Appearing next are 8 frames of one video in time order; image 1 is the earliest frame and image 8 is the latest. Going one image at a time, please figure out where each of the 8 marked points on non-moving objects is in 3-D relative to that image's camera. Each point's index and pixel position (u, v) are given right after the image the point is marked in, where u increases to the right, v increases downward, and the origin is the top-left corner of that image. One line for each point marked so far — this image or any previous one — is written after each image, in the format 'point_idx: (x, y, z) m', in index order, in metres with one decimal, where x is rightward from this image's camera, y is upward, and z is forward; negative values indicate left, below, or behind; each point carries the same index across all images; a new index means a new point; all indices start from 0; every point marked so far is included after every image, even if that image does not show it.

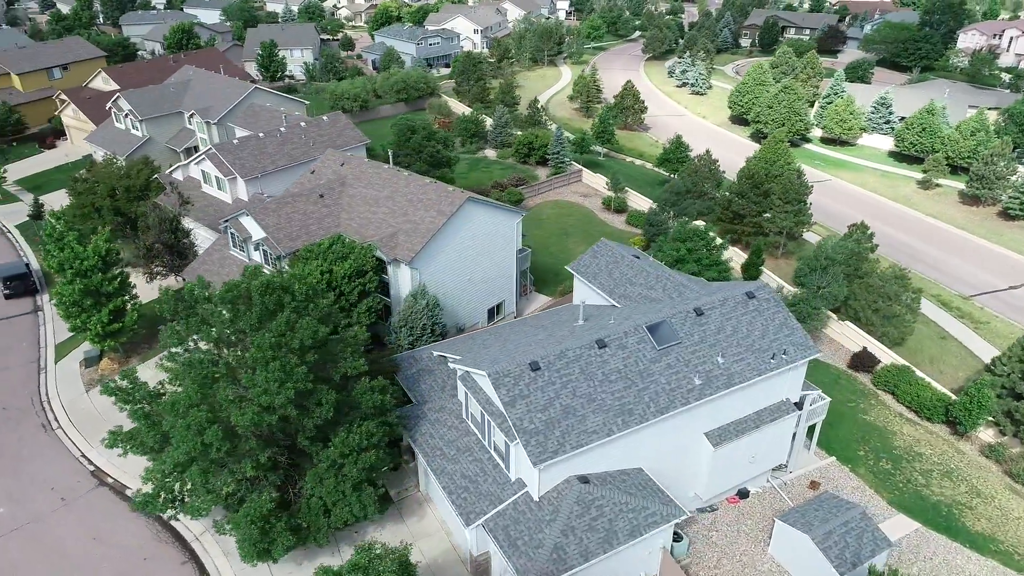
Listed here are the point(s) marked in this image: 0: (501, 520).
0: (-0.3, -6.3, +19.3) m
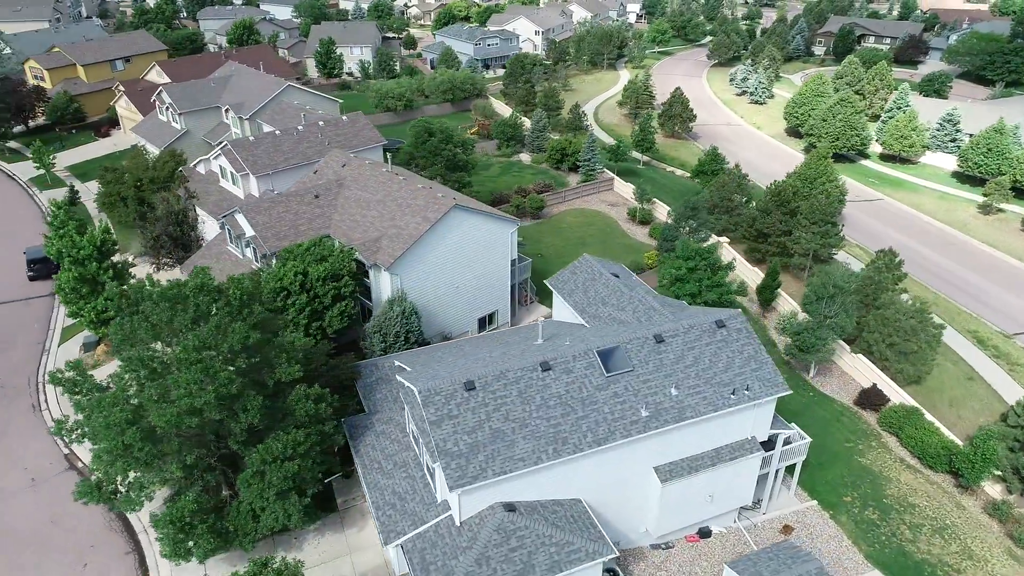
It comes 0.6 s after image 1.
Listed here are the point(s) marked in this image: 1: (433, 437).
0: (-2.4, -6.7, +18.8) m
1: (-2.1, -3.9, +18.8) m
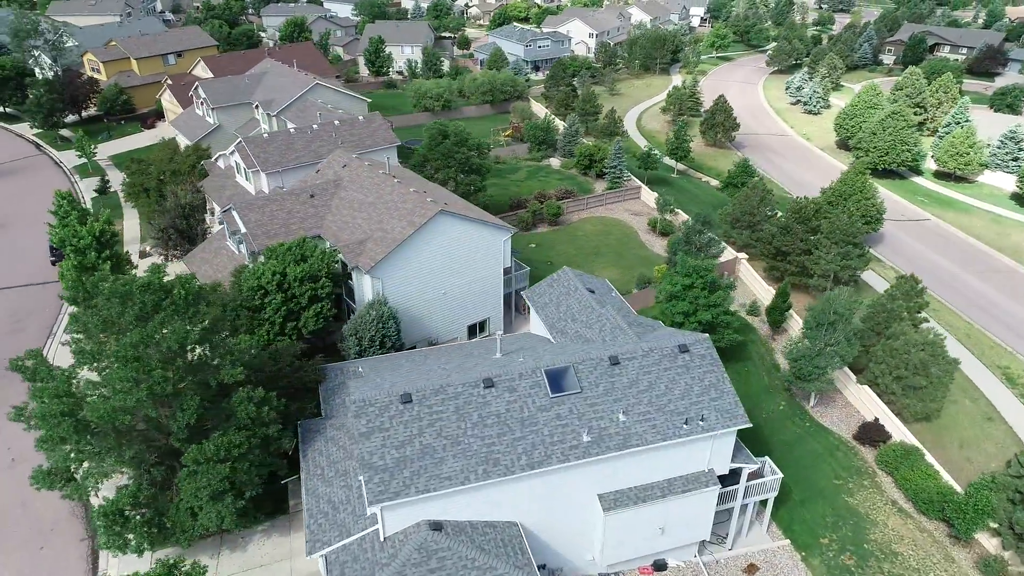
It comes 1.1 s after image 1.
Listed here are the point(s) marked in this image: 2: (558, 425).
0: (-4.4, -6.9, +18.5) m
1: (-3.9, -4.2, +18.5) m
2: (+1.3, -3.7, +19.5) m
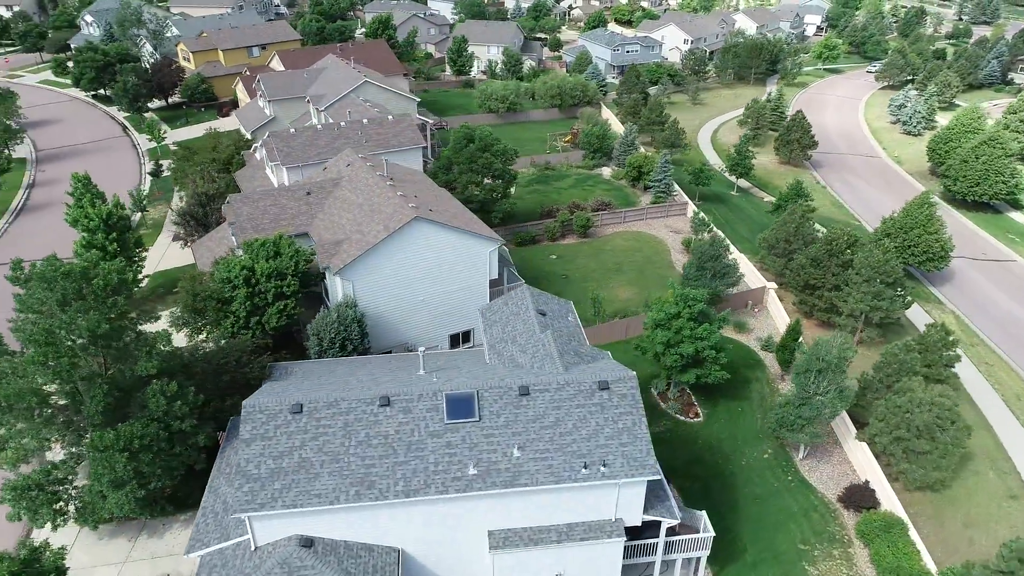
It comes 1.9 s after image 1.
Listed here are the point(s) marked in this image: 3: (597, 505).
0: (-7.6, -7.0, +18.5) m
1: (-6.9, -4.3, +18.4) m
2: (-1.7, -4.3, +18.6) m
3: (+2.2, -5.7, +19.1) m
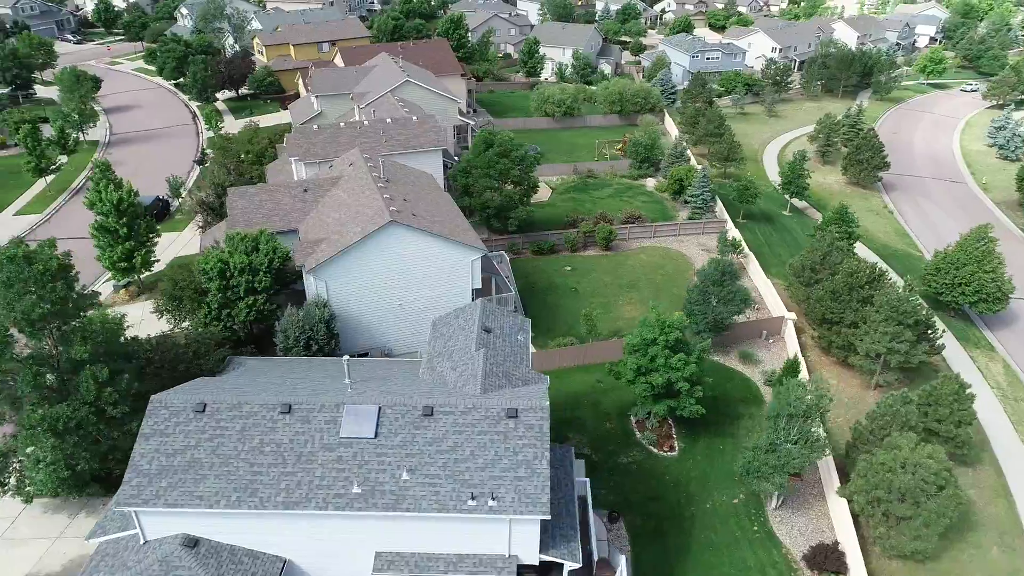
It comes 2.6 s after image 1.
0: (-10.6, -6.8, +18.8) m
1: (-9.7, -4.2, +18.6) m
2: (-4.5, -4.6, +18.1) m
3: (-0.6, -6.3, +18.2) m
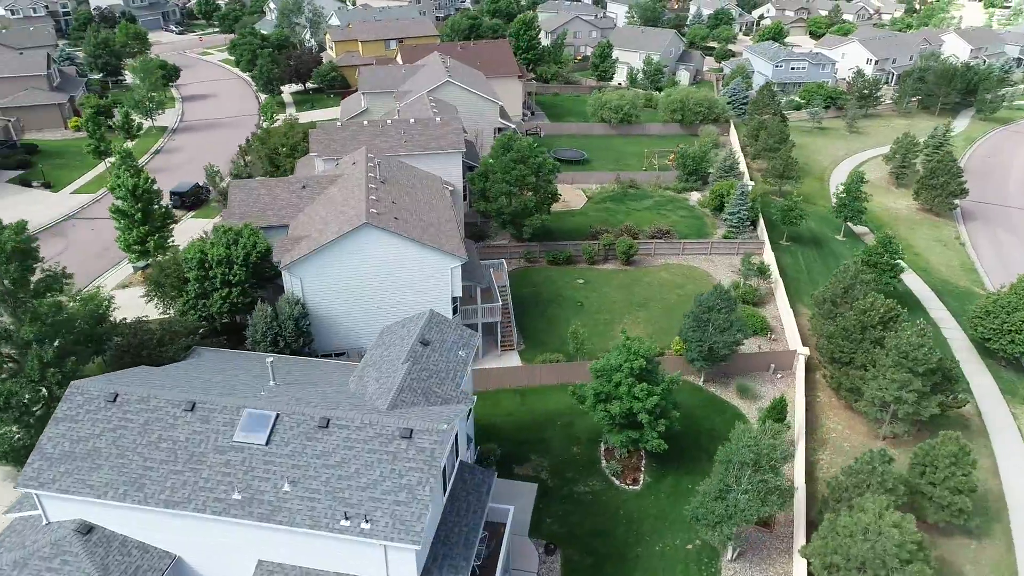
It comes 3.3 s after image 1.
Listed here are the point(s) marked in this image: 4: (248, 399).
0: (-13.4, -6.4, +19.5) m
1: (-12.4, -3.8, +19.1) m
2: (-7.3, -4.6, +18.0) m
3: (-3.6, -6.6, +17.5) m
4: (-7.2, -3.0, +19.5) m
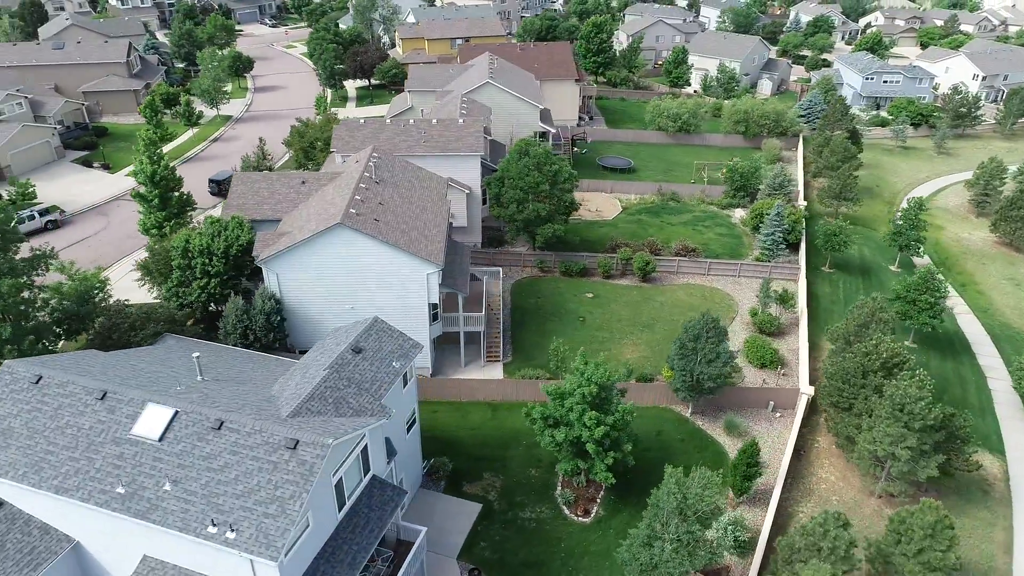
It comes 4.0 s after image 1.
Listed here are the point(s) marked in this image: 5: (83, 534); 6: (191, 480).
0: (-16.1, -5.8, +20.4) m
1: (-14.9, -3.3, +20.0) m
2: (-10.1, -4.4, +18.2) m
3: (-6.7, -6.7, +17.3) m
4: (-9.7, -2.9, +19.6) m
5: (-11.1, -6.4, +18.6) m
6: (-7.8, -4.7, +17.6) m
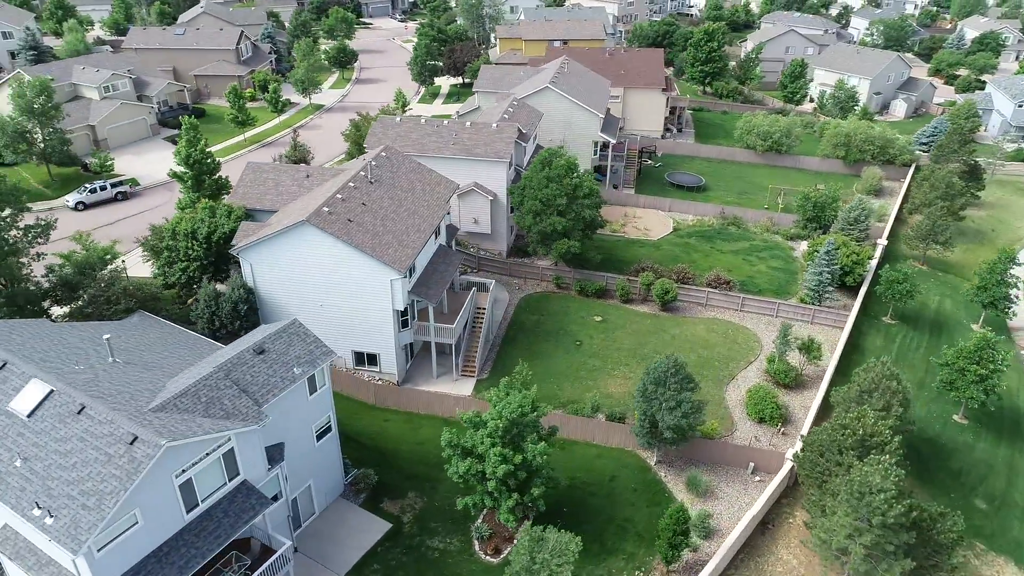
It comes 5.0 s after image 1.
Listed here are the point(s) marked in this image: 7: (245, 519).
0: (-19.5, -4.5, +22.4) m
1: (-18.2, -2.2, +21.7) m
2: (-14.0, -3.8, +19.1) m
3: (-11.0, -6.5, +17.5) m
4: (-13.1, -2.3, +20.4) m
5: (-15.1, -5.6, +19.7) m
6: (-11.9, -4.3, +18.1) m
7: (-7.2, -6.3, +19.7) m
